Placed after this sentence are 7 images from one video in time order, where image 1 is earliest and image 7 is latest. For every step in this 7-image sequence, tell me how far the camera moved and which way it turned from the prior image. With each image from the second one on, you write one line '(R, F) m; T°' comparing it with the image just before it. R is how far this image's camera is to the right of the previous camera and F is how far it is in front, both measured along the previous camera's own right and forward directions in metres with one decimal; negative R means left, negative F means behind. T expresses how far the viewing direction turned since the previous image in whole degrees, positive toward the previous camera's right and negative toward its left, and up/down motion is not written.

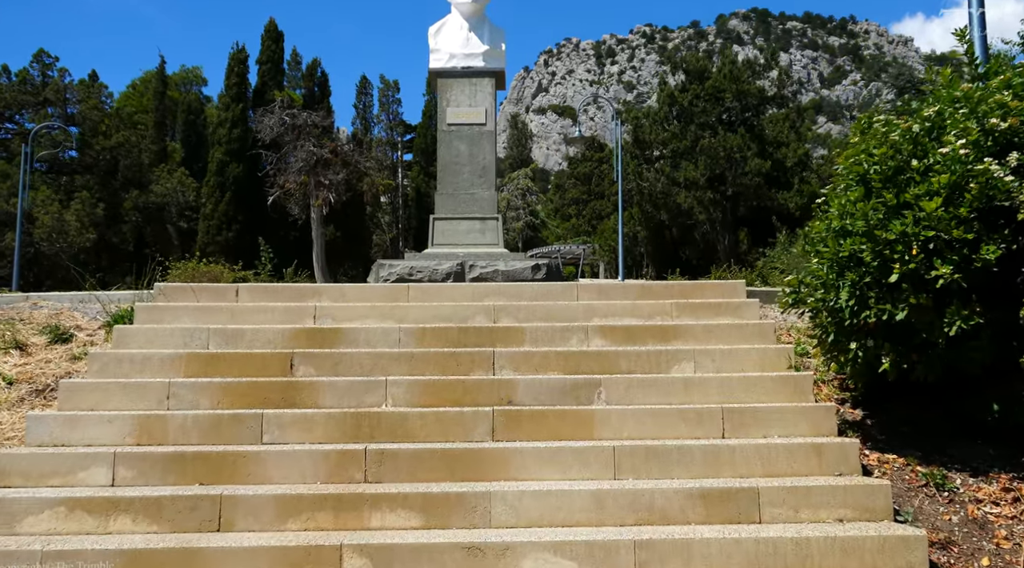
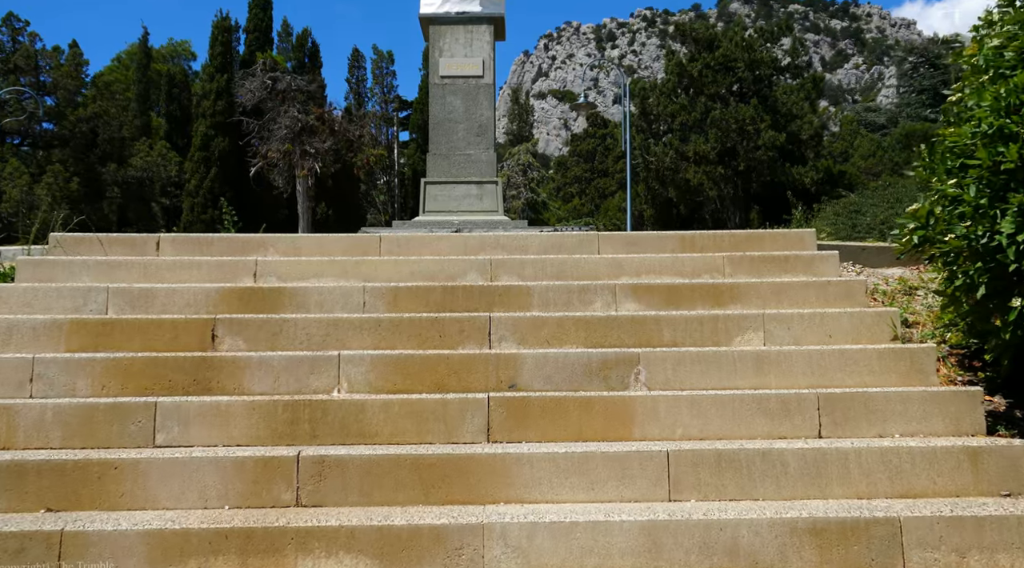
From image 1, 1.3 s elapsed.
(0.0, +1.5) m; 0°
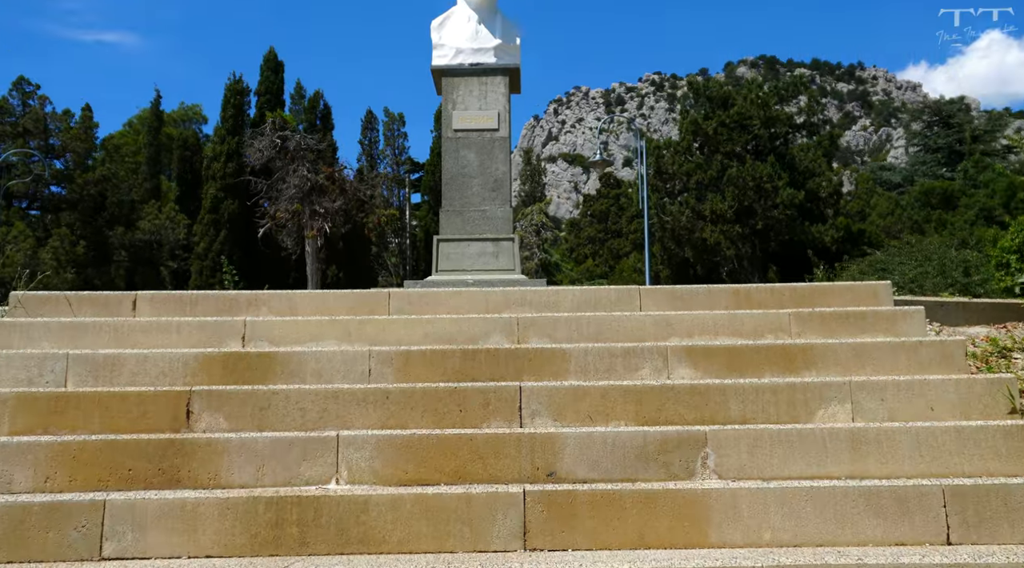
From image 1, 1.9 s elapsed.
(-0.1, +0.7) m; -1°
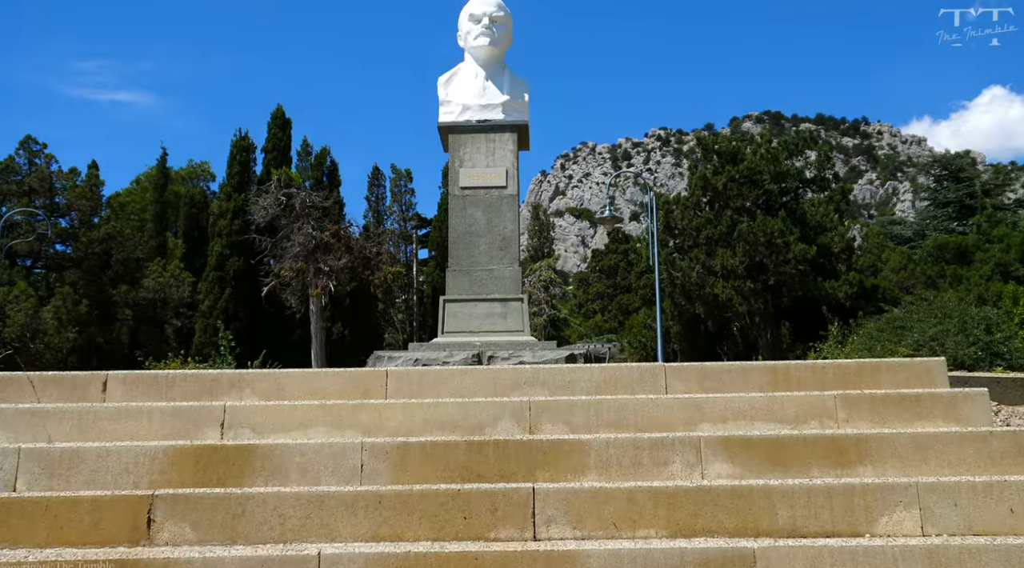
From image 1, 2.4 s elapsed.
(0.0, +0.4) m; -1°
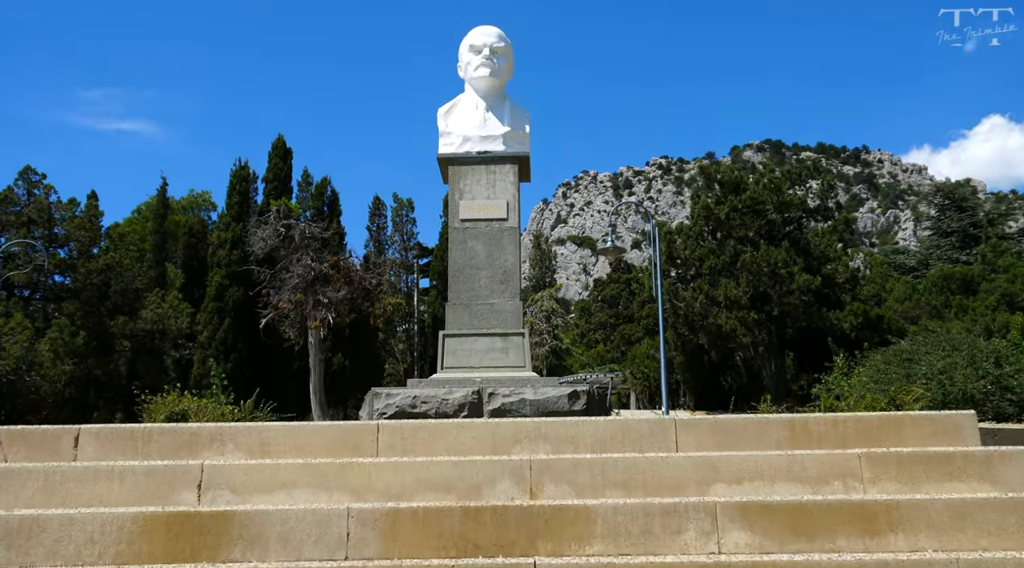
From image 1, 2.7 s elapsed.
(0.0, +0.2) m; 0°
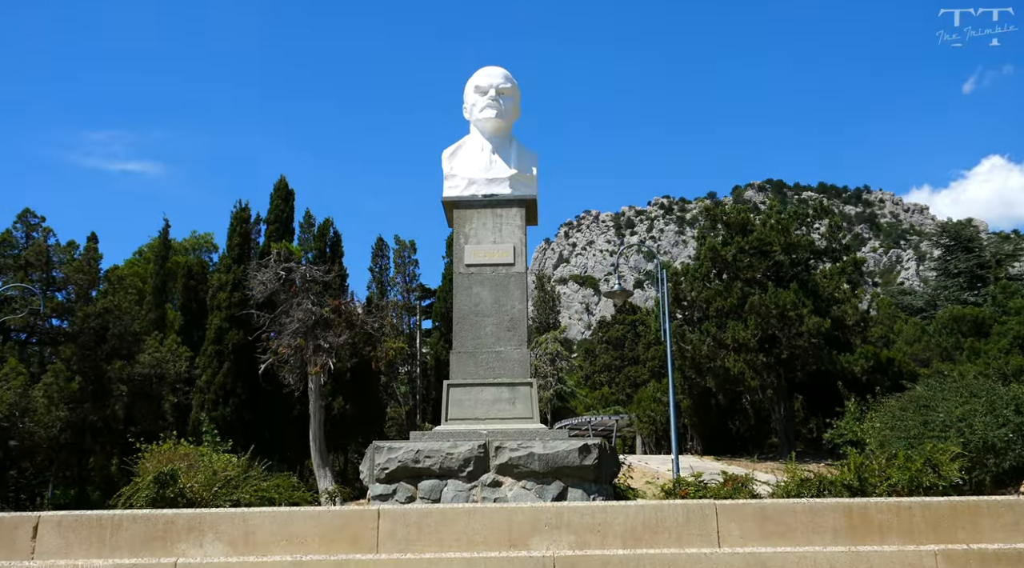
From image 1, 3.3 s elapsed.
(-0.1, +0.4) m; 0°
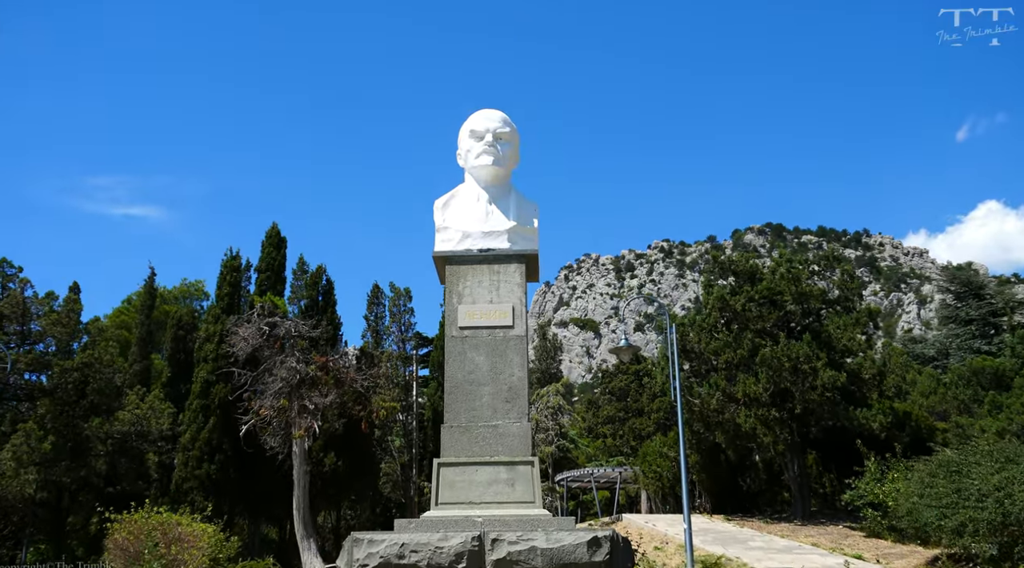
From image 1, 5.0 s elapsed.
(0.0, +1.2) m; 0°
